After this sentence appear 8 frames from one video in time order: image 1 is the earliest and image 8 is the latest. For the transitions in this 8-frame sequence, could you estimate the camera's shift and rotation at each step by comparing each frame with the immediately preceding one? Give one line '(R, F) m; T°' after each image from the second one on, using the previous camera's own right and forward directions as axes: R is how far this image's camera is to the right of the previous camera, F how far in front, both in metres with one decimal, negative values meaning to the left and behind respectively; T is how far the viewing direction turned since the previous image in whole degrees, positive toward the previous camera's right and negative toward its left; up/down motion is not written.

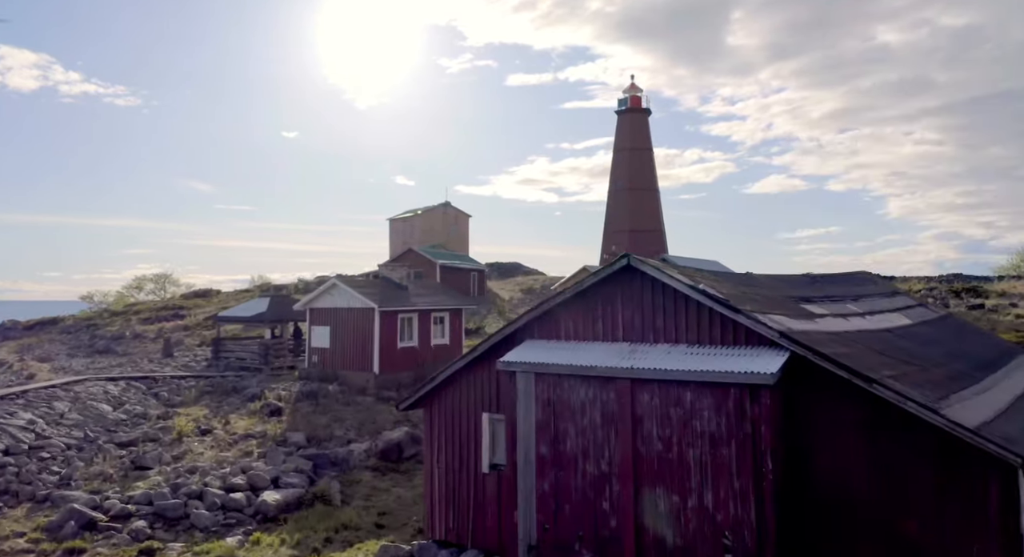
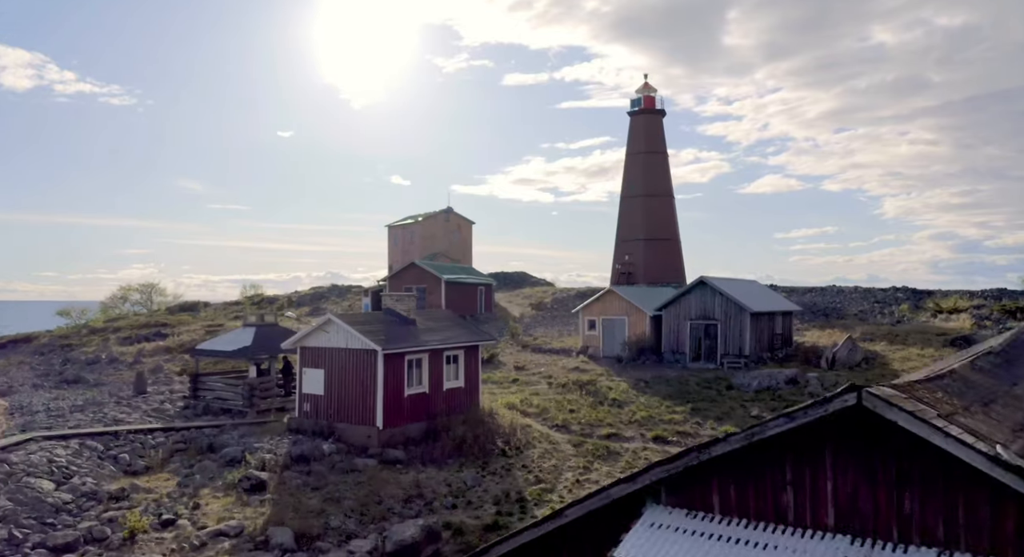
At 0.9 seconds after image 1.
(-0.7, +2.5) m; 0°
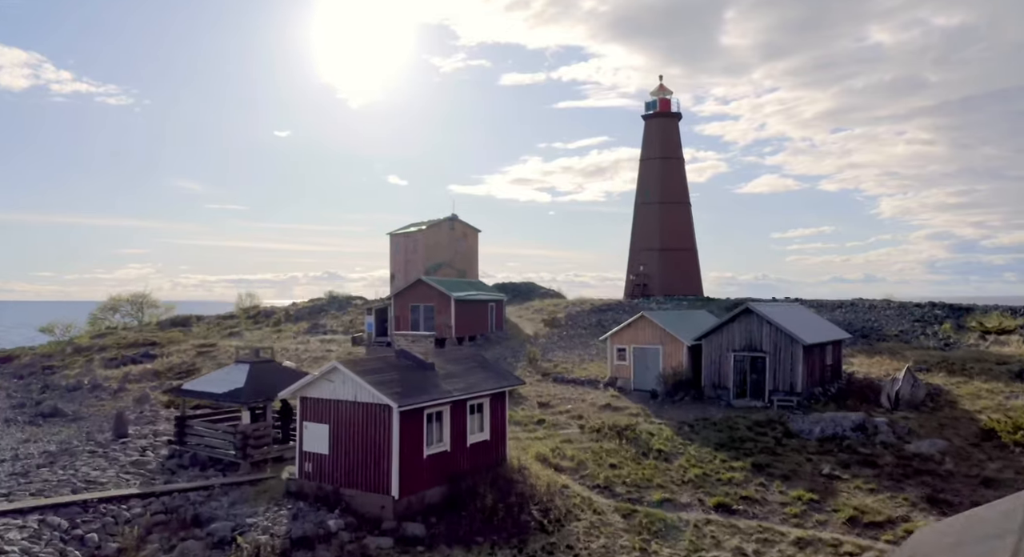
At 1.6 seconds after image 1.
(-0.7, +2.0) m; 0°
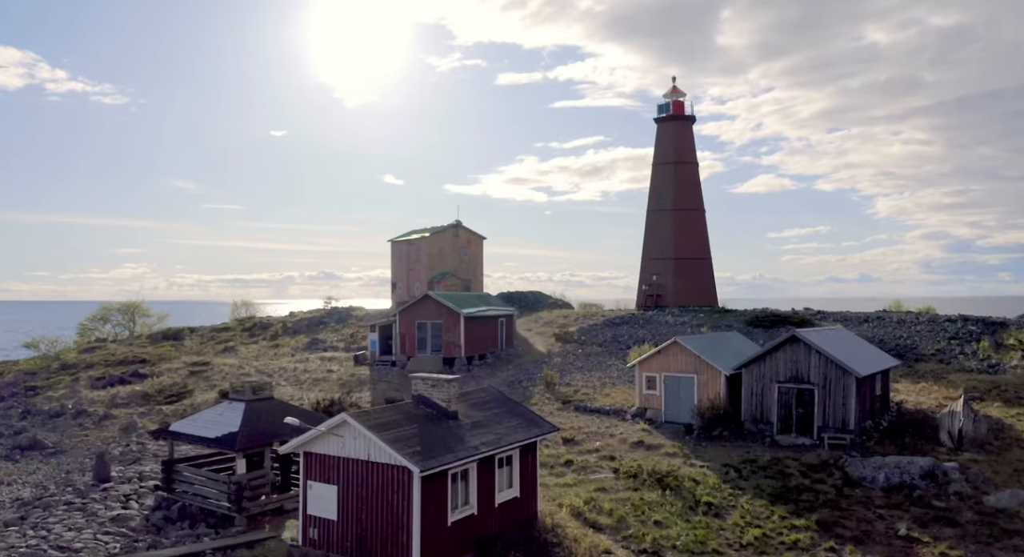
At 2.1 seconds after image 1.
(-0.6, +1.6) m; 0°
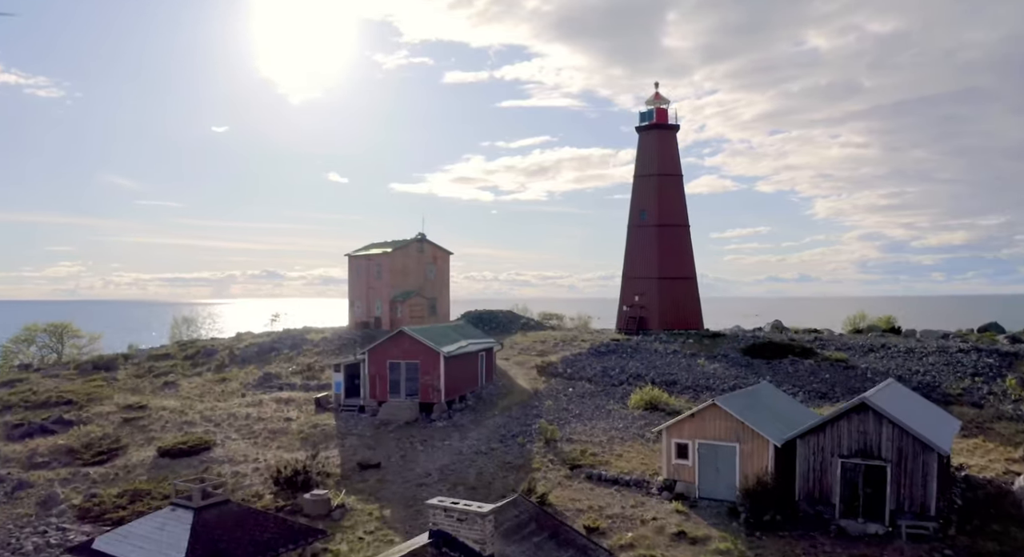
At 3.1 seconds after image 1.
(-1.3, +3.0) m; +4°
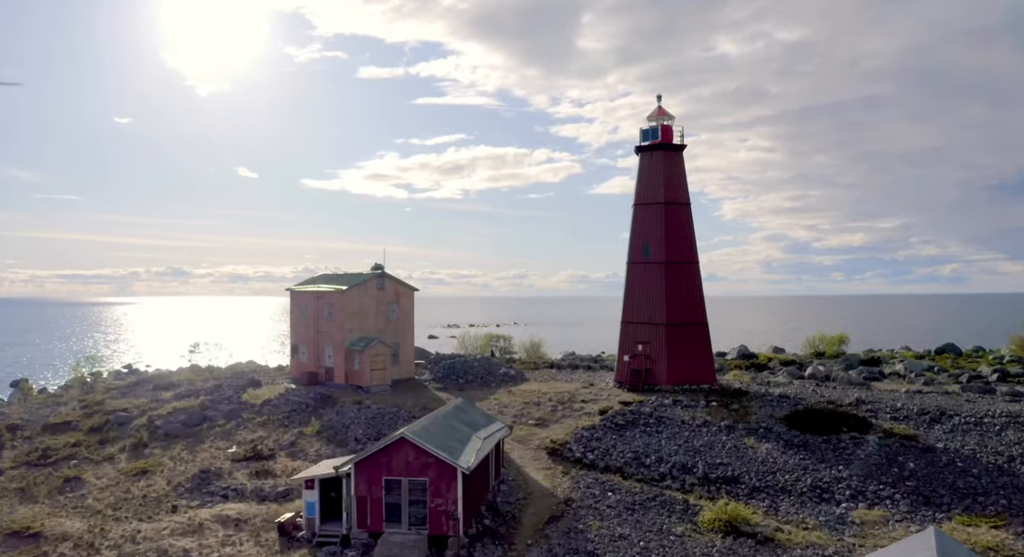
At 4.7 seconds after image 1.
(-3.0, +5.5) m; +7°
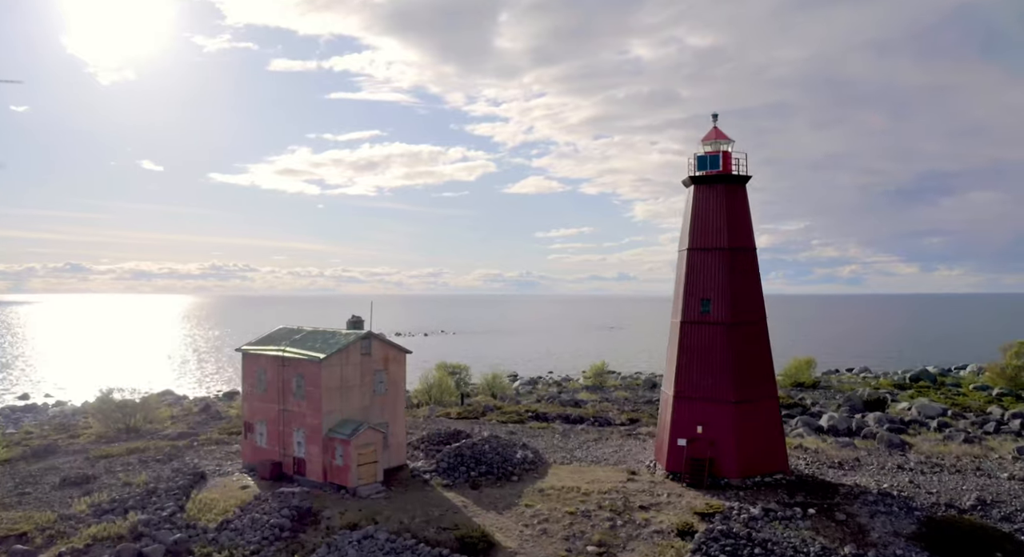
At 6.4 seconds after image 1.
(-4.0, +6.6) m; +7°
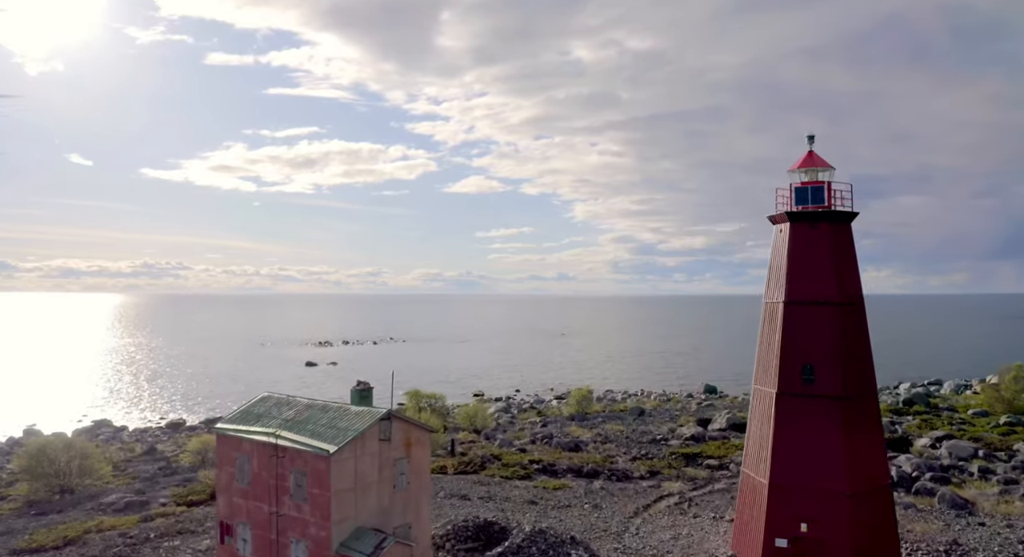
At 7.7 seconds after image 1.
(-3.5, +5.3) m; +5°
